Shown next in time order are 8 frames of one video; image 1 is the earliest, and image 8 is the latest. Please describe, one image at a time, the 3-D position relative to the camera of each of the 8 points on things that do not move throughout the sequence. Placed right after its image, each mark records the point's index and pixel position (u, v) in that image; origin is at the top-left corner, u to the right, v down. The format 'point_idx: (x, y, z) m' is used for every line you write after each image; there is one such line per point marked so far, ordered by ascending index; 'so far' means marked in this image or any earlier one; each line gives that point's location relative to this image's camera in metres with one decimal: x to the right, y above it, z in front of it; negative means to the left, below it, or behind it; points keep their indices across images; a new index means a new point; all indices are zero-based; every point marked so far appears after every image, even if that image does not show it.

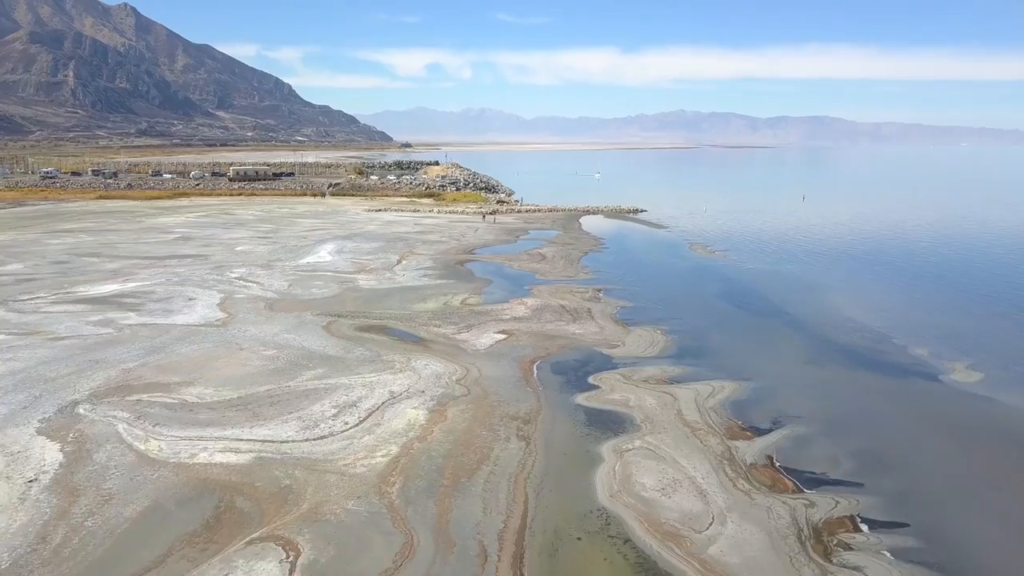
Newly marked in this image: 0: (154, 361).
0: (-8.3, -1.7, +18.8) m
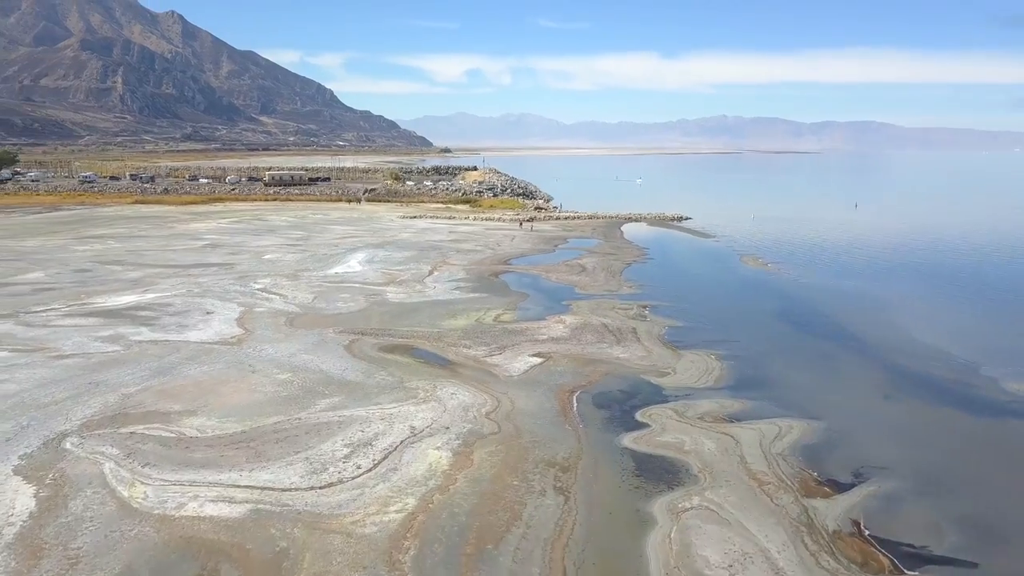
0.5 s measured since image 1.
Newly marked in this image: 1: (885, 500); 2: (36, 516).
0: (-7.5, -2.1, +17.2) m
1: (+5.5, -3.1, +11.9) m
2: (-6.6, -3.1, +11.2) m
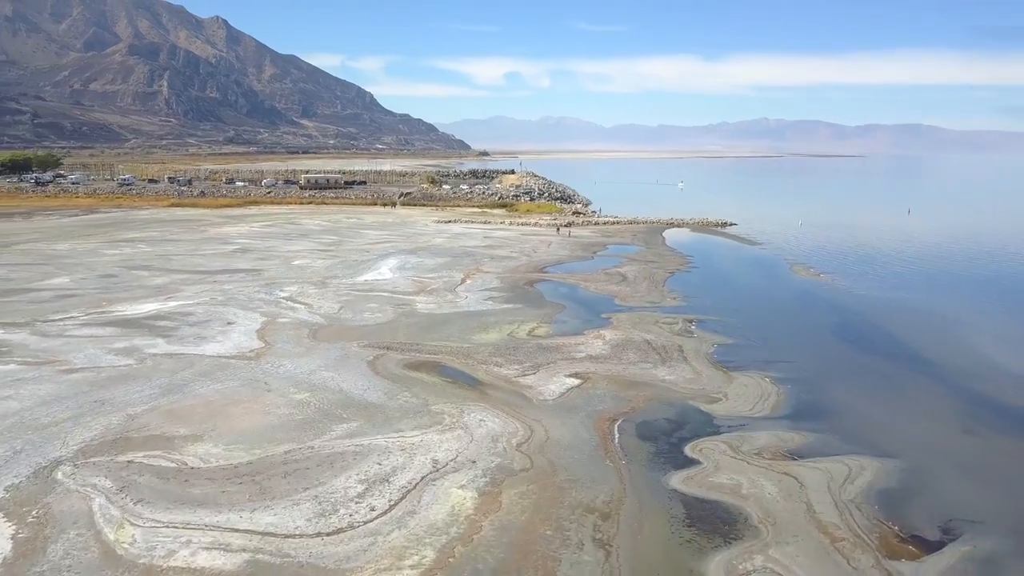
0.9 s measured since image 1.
0: (-6.9, -2.3, +16.1) m
1: (+5.9, -3.5, +10.2) m
2: (-6.2, -3.4, +10.0) m
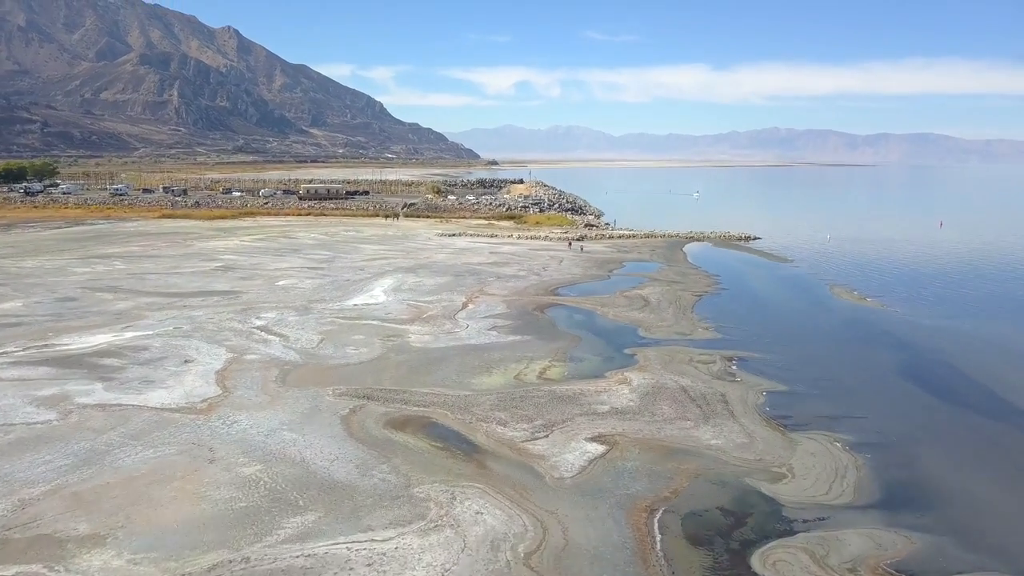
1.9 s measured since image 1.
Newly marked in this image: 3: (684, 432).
0: (-6.8, -3.0, +12.5) m
1: (+5.9, -4.1, +6.5) m
2: (-6.1, -4.0, +6.4) m
3: (+3.2, -2.6, +15.0) m
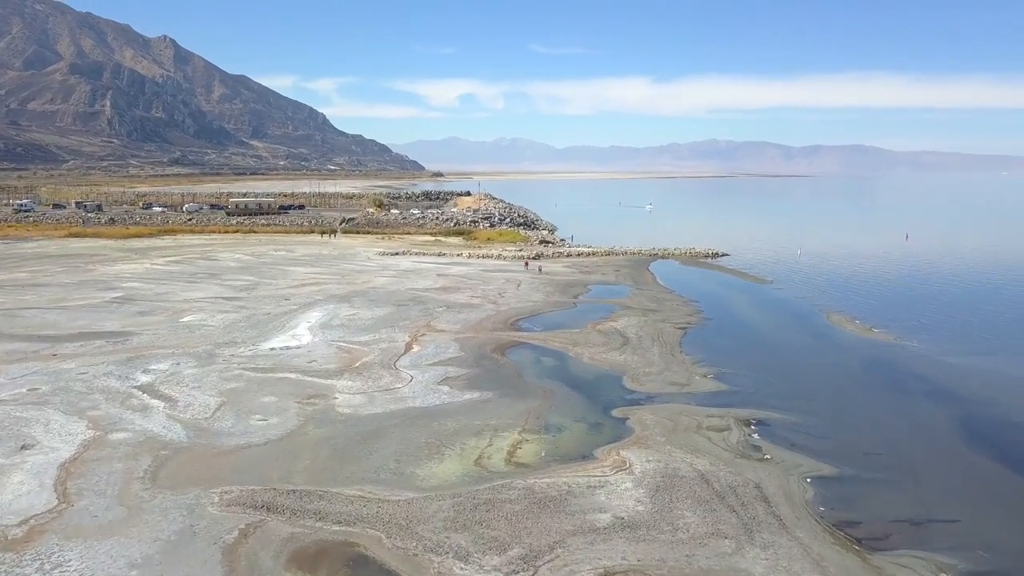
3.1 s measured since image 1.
0: (-7.0, -3.9, +7.2) m
1: (+6.1, -4.8, +2.0) m
2: (-6.0, -4.8, +1.2) m
3: (+2.7, -3.5, +10.4) m
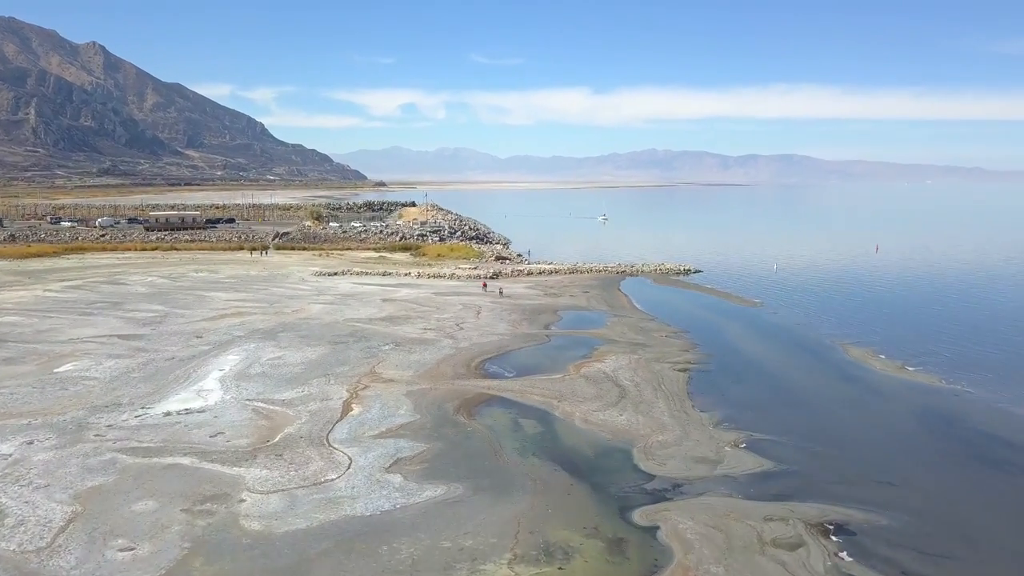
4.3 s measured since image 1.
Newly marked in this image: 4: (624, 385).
0: (-6.6, -4.7, +1.8) m
1: (+6.8, -5.4, -2.5) m
2: (-5.1, -5.6, -4.2) m
3: (+2.9, -4.2, +5.6) m
4: (+2.7, -2.4, +19.7) m
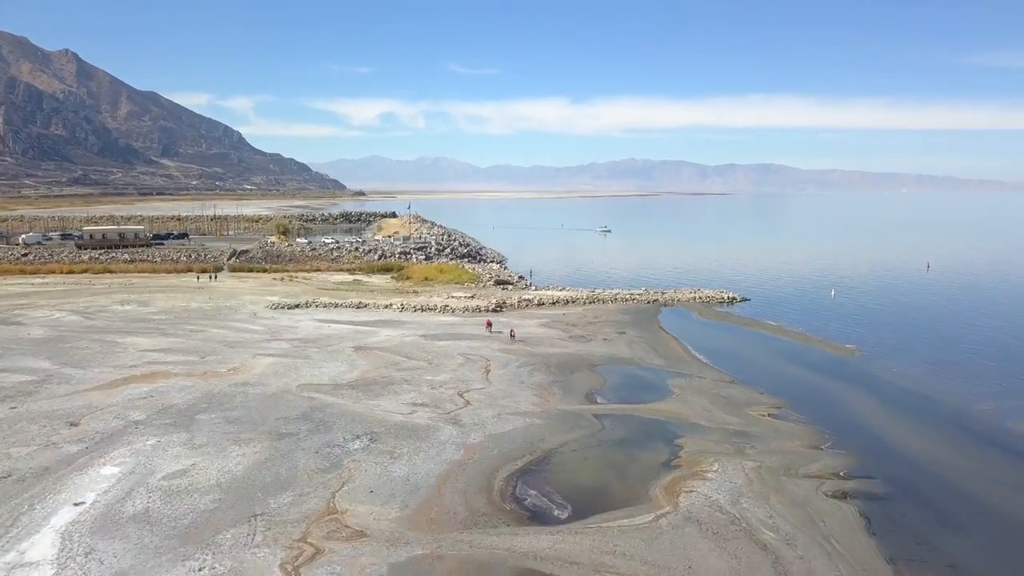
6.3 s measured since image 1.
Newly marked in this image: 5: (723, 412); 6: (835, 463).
0: (-5.3, -5.8, -6.9) m
1: (+8.3, -6.3, -10.9) m
2: (-3.7, -6.5, -12.9) m
3: (+4.2, -5.2, -2.8) m
4: (+3.6, -3.6, +11.2) m
5: (+4.8, -2.7, +18.2) m
6: (+6.0, -3.2, +14.7) m
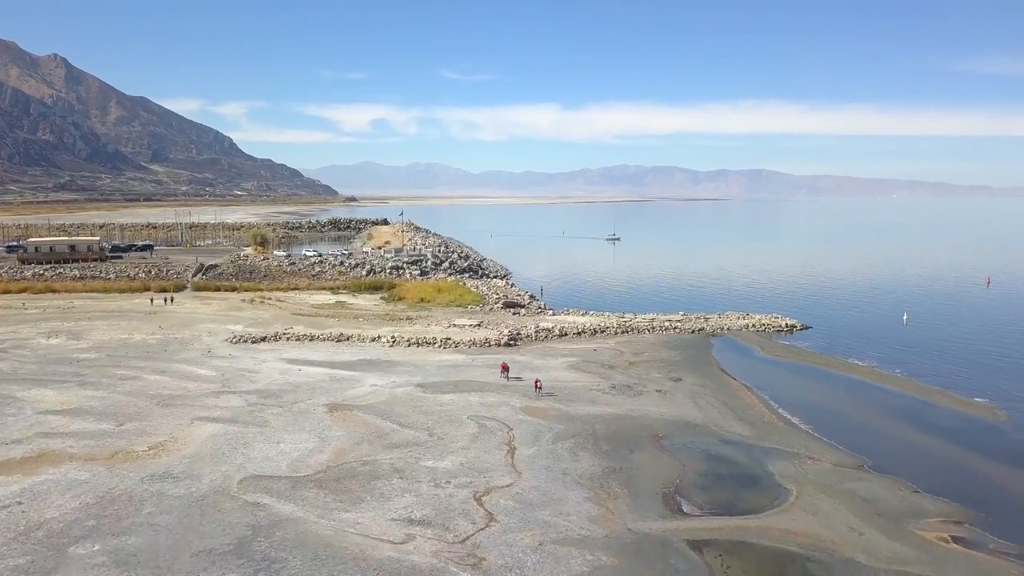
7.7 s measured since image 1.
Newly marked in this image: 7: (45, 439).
0: (-4.3, -6.5, -13.3) m
1: (+9.2, -7.0, -17.2) m
2: (-2.7, -7.2, -19.3) m
3: (+5.1, -5.9, -9.2) m
4: (+4.4, -4.4, +4.9) m
5: (+5.5, -3.6, +11.9) m
6: (+6.7, -4.0, +8.4) m
7: (-9.7, -3.1, +16.9) m
